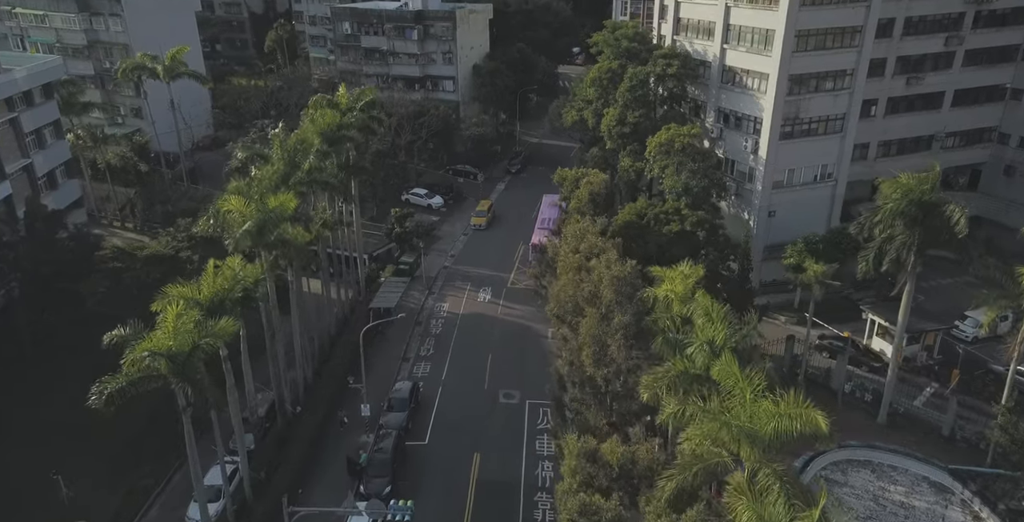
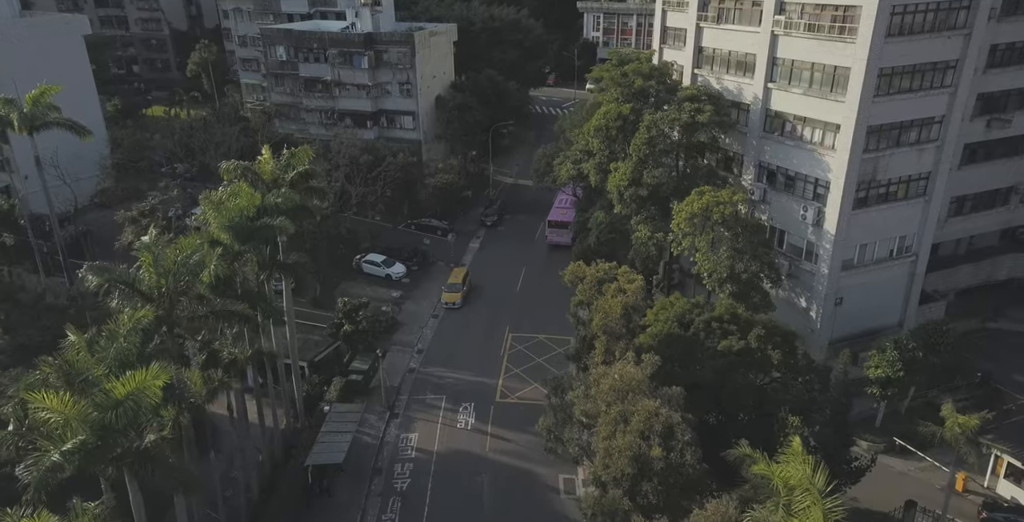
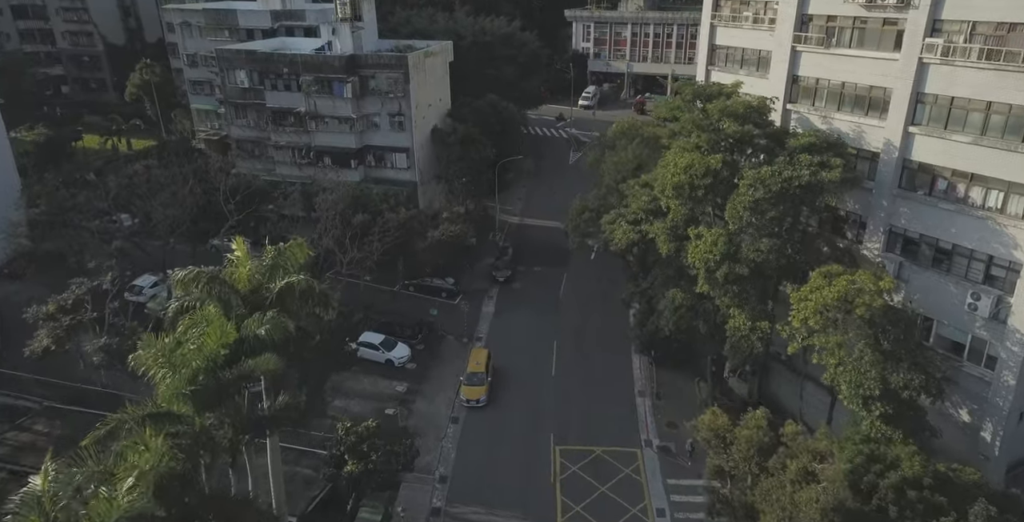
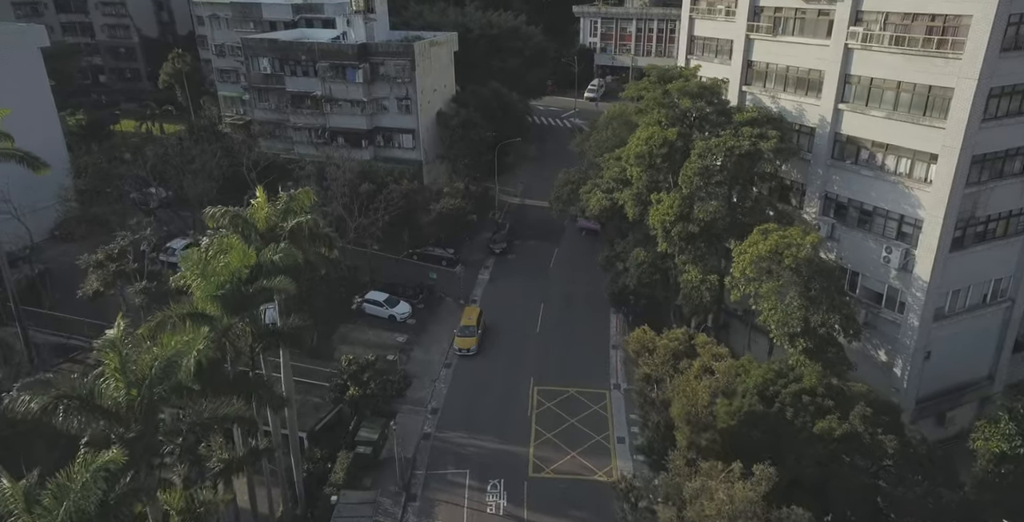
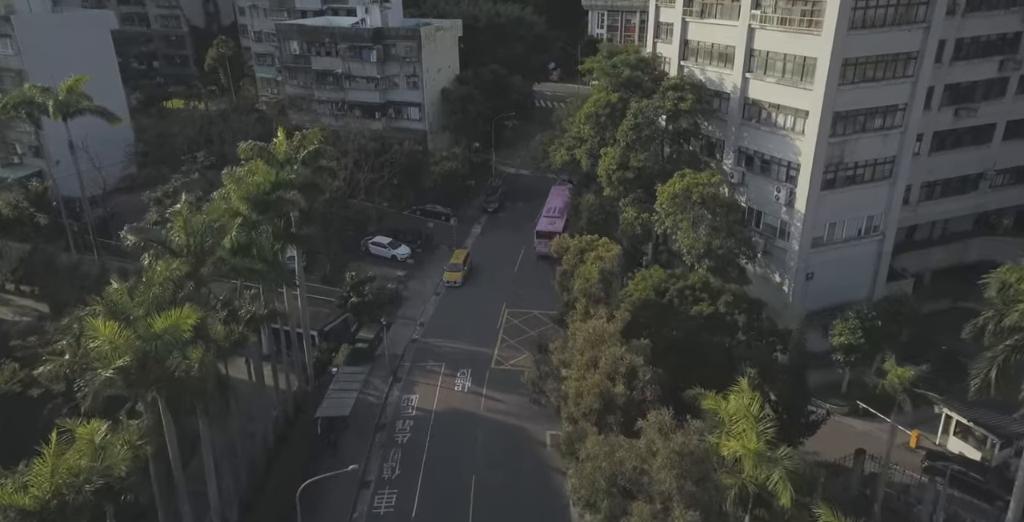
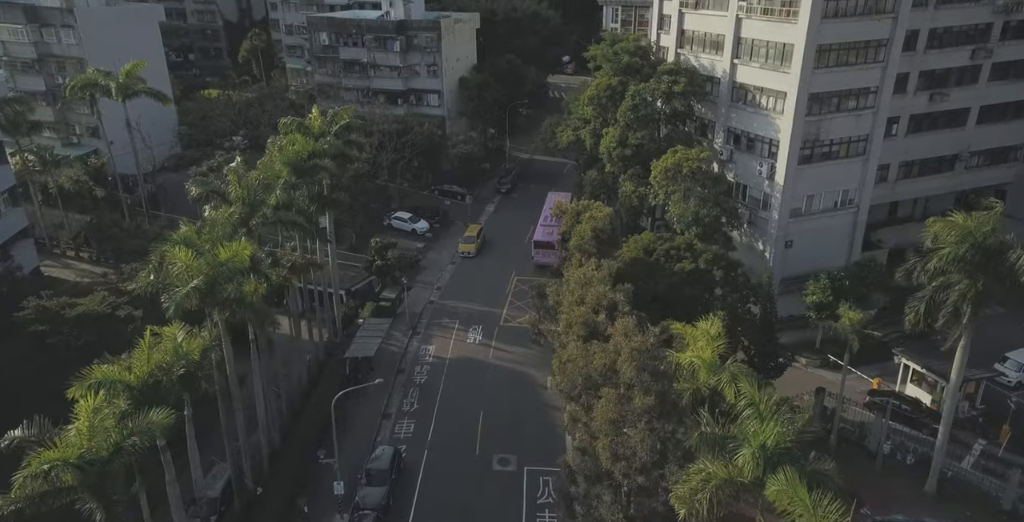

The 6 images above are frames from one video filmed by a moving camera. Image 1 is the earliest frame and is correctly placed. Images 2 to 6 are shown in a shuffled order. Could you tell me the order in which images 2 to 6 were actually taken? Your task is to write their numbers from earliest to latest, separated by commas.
6, 5, 2, 4, 3
